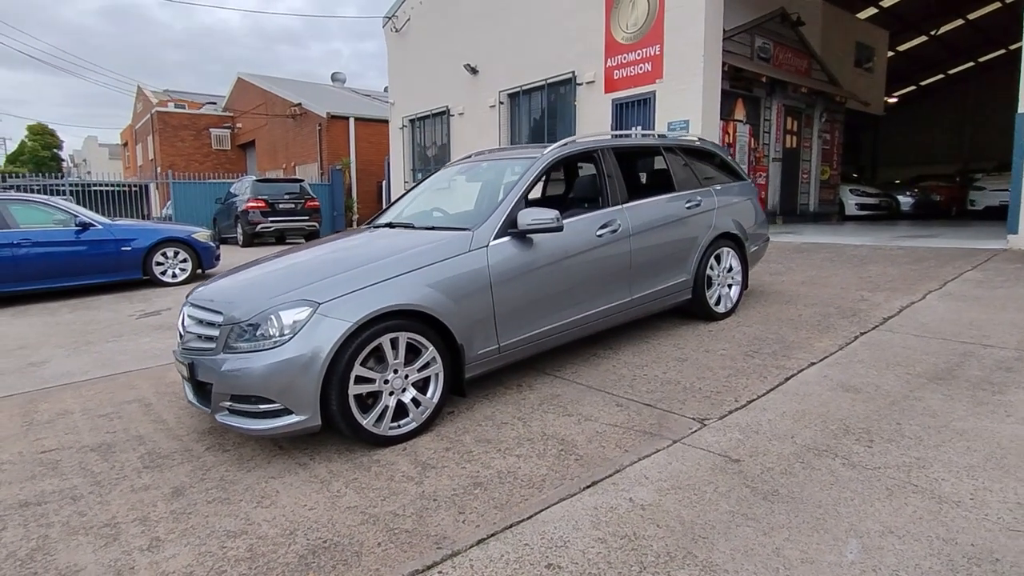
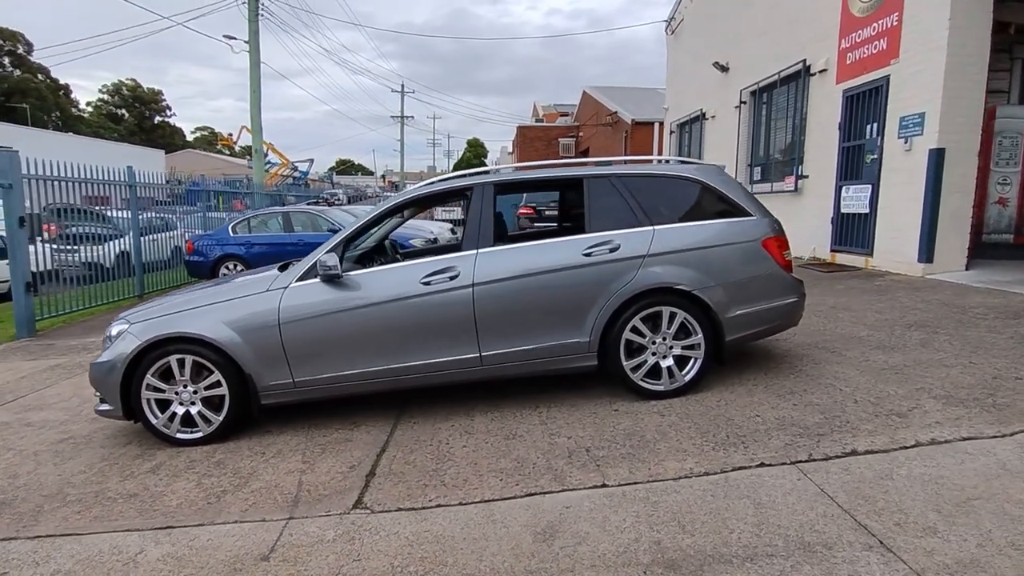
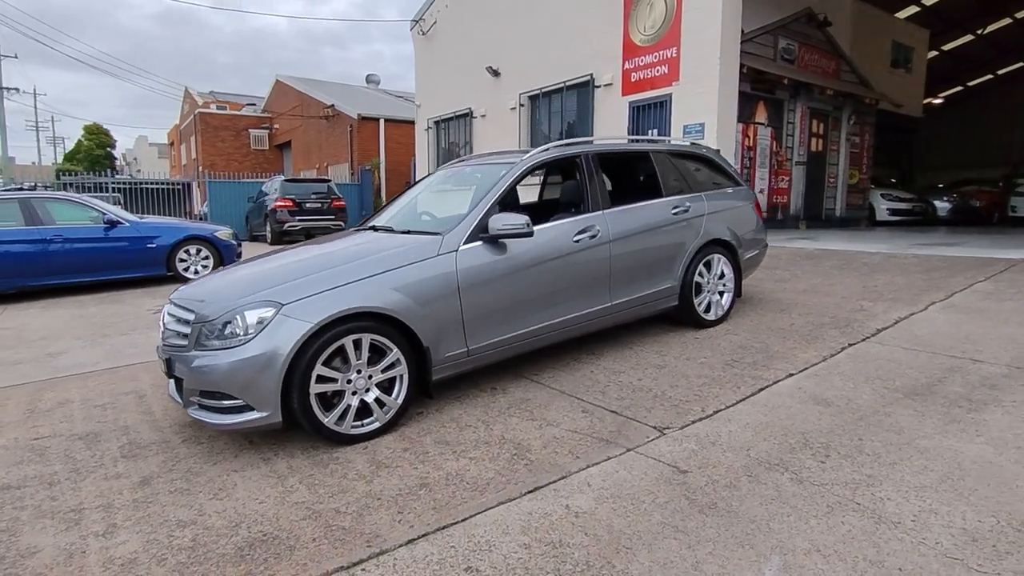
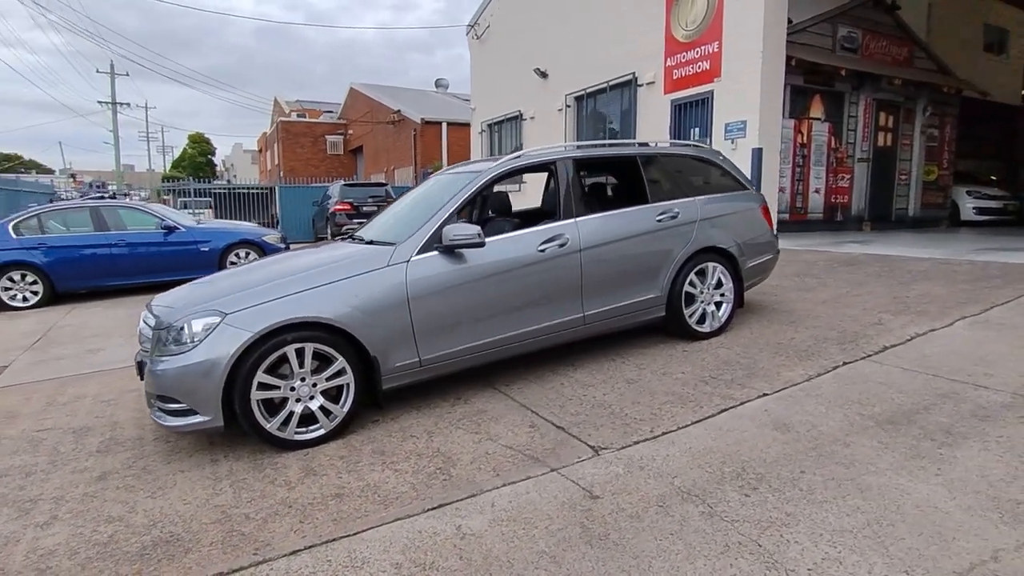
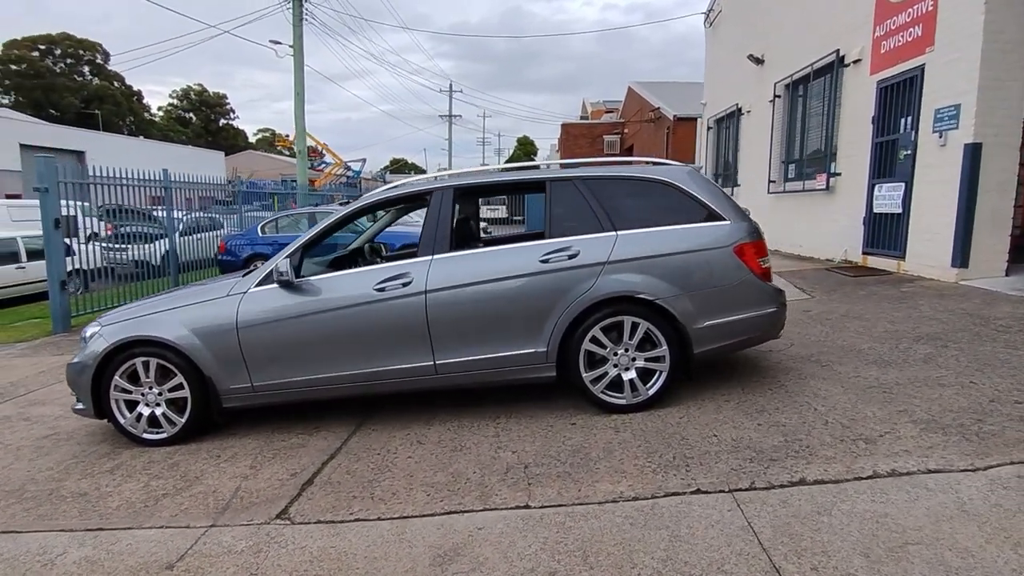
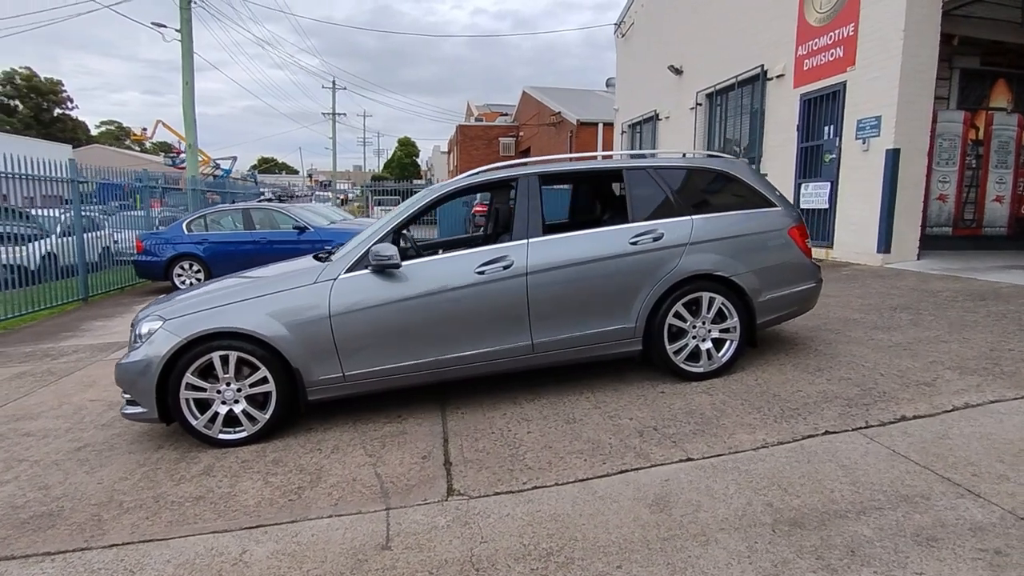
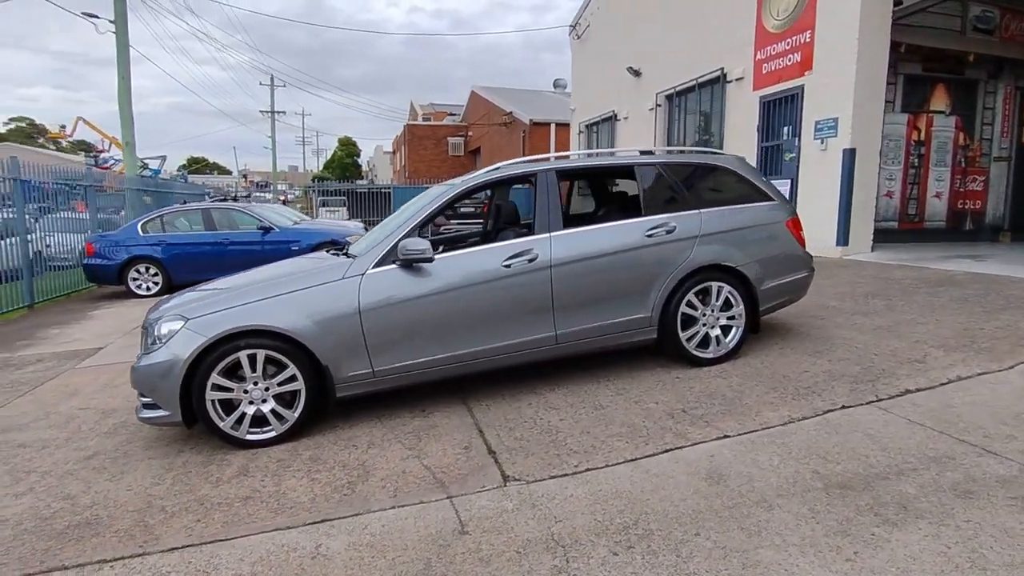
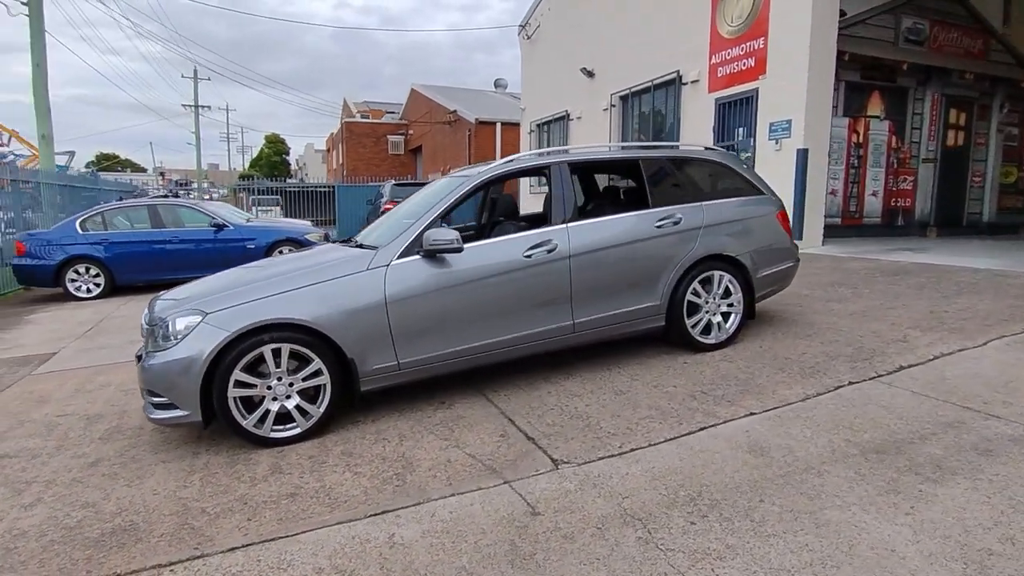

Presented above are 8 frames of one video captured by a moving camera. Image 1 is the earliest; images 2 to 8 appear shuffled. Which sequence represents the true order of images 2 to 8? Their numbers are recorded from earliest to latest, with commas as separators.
3, 4, 8, 7, 6, 2, 5
